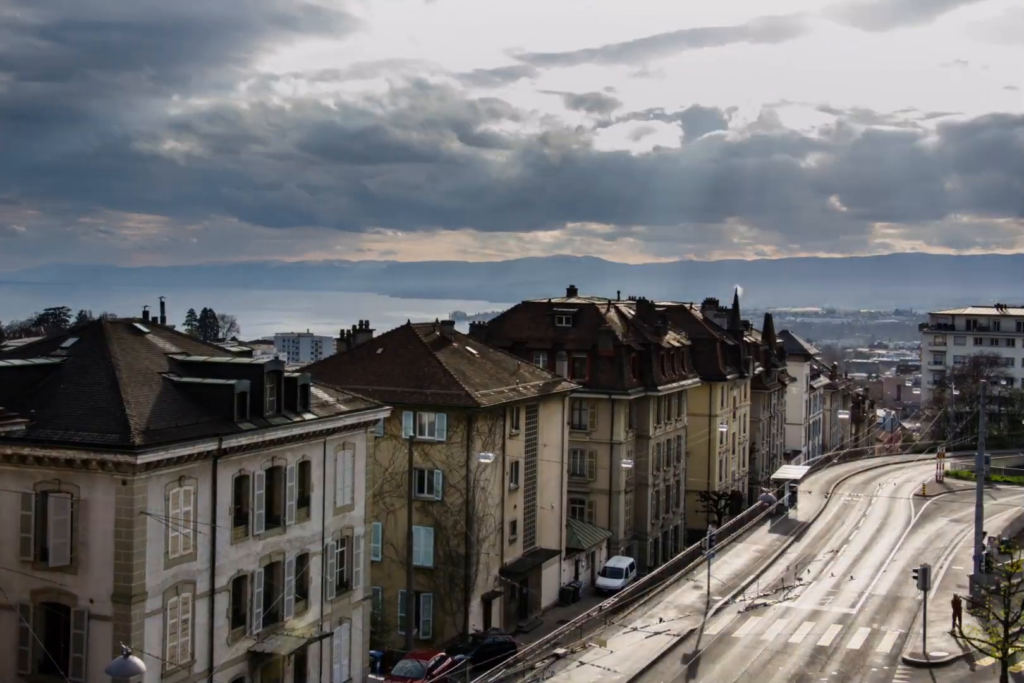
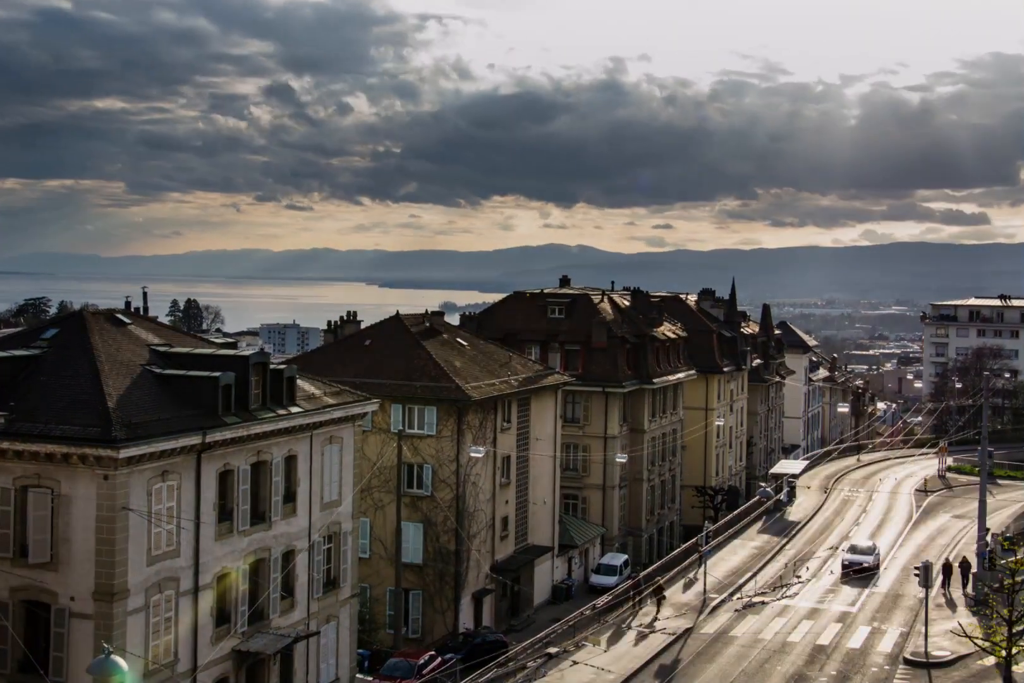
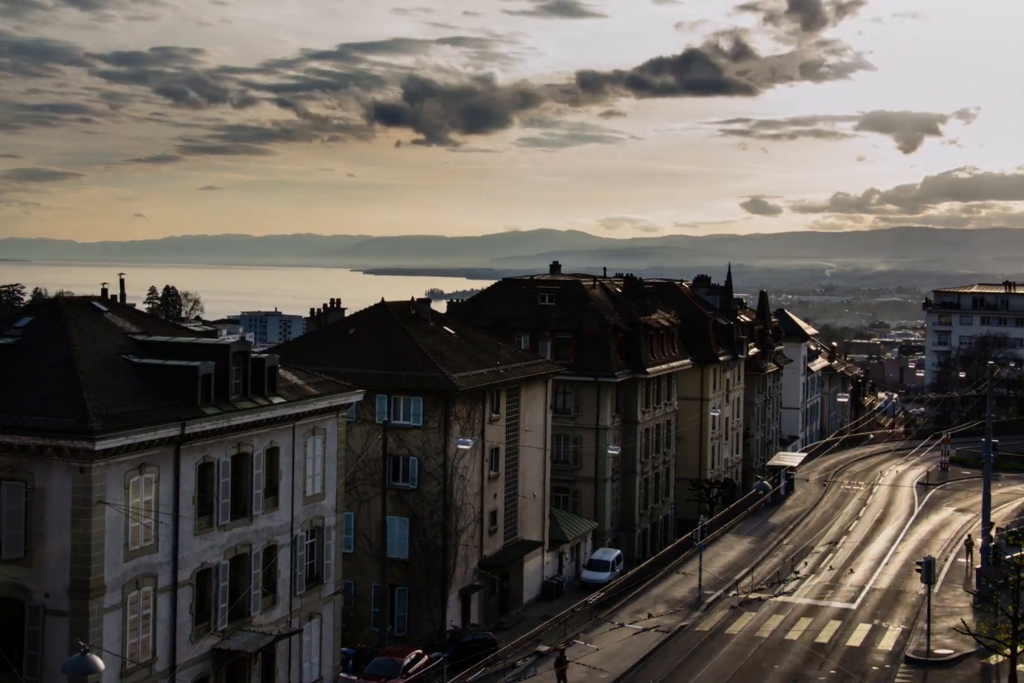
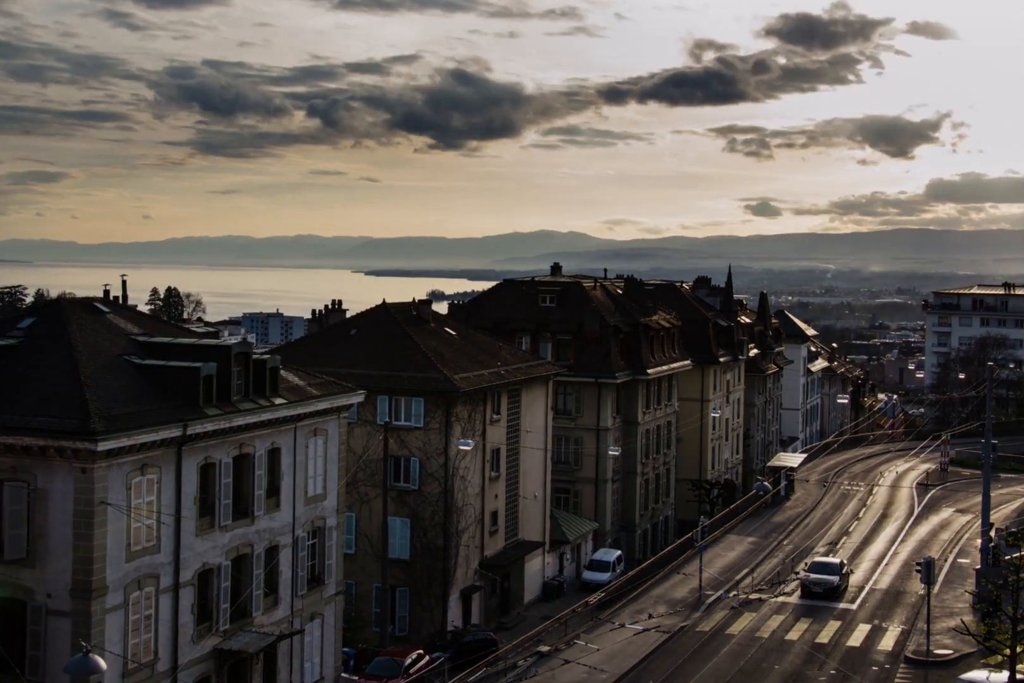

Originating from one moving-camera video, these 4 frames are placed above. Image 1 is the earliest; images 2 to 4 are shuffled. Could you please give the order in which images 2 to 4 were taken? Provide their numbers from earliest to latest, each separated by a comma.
2, 4, 3
